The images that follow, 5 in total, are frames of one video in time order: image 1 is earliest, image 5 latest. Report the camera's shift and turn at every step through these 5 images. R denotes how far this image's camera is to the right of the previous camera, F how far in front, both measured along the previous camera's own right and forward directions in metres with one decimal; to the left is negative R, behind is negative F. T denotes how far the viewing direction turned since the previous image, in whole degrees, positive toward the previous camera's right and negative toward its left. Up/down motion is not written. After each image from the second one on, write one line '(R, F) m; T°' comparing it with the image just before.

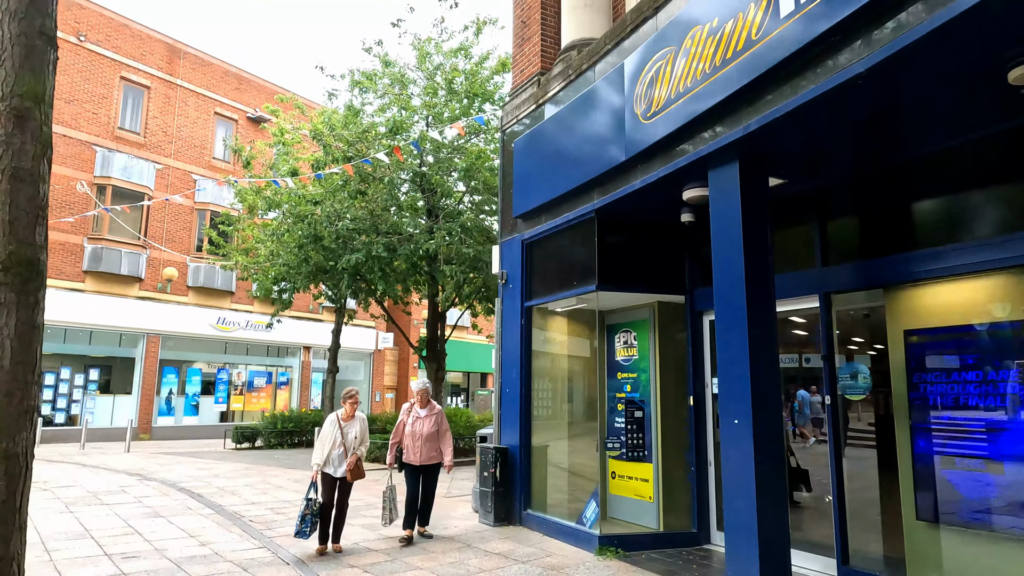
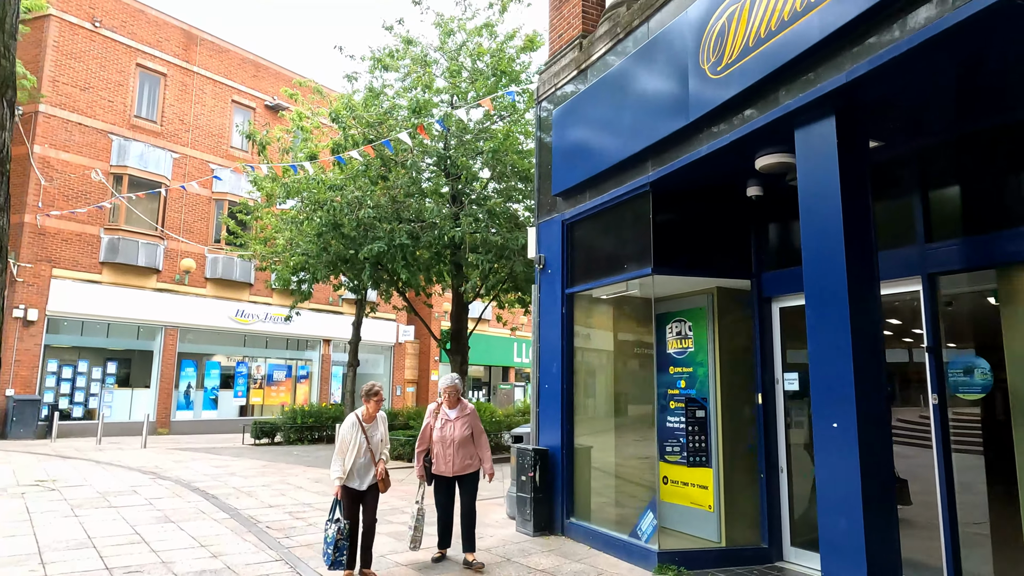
(-0.2, +0.8) m; -2°
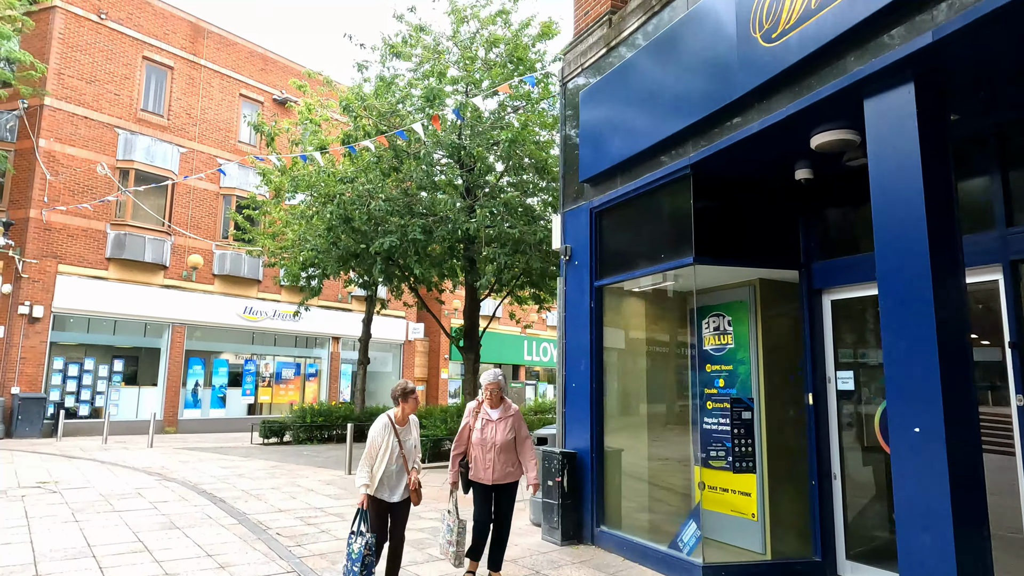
(-0.2, +0.5) m; -1°
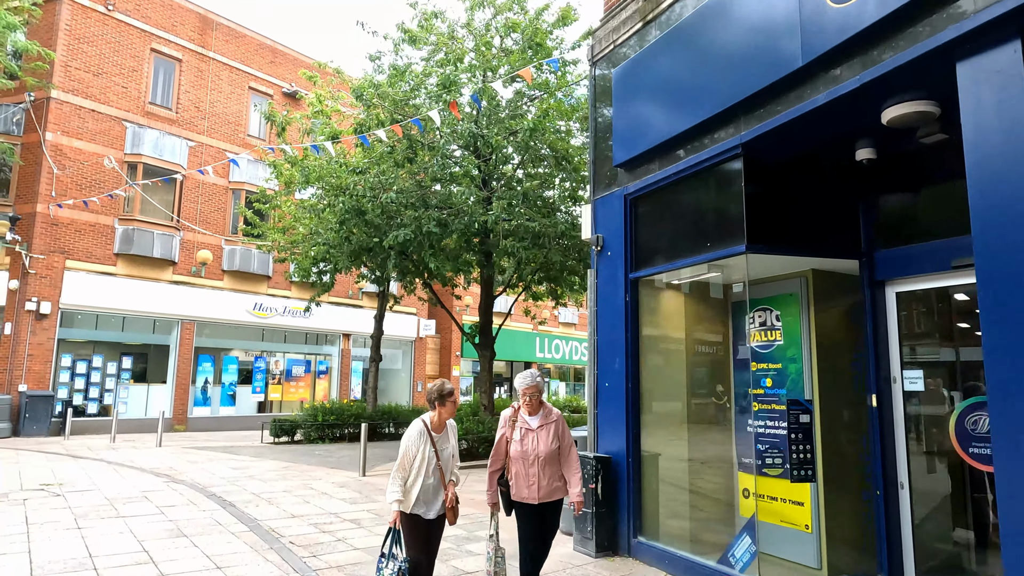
(-0.2, +0.5) m; -1°
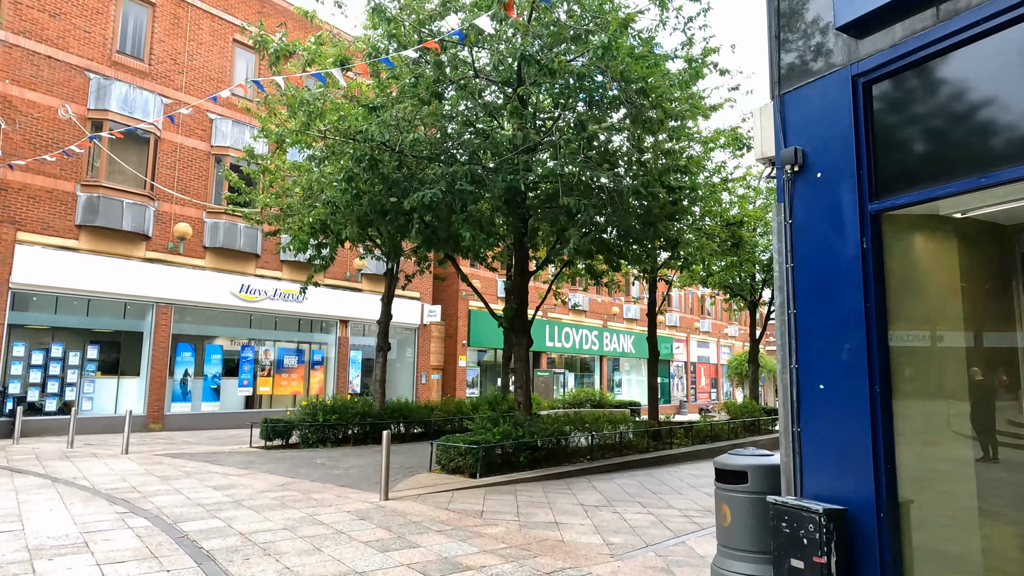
(-1.0, +2.6) m; +1°
